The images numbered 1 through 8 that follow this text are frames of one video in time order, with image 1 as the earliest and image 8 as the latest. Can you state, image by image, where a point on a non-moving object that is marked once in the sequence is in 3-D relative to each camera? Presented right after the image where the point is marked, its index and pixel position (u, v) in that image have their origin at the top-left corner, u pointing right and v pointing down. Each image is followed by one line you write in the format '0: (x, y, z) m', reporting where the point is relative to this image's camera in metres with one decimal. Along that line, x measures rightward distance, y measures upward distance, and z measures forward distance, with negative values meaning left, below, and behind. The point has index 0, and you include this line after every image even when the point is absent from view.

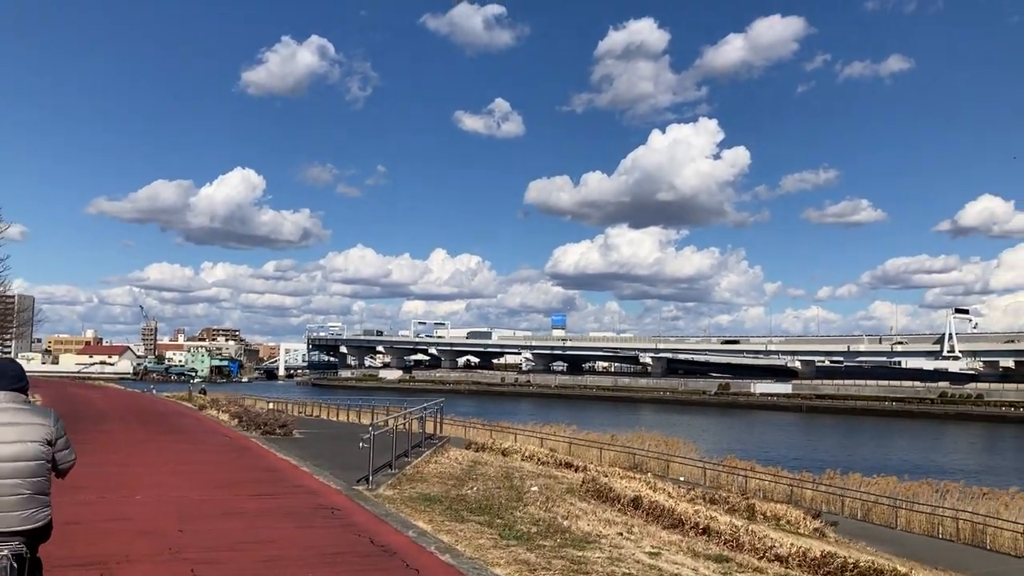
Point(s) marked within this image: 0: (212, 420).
0: (-5.3, -2.3, +16.4) m
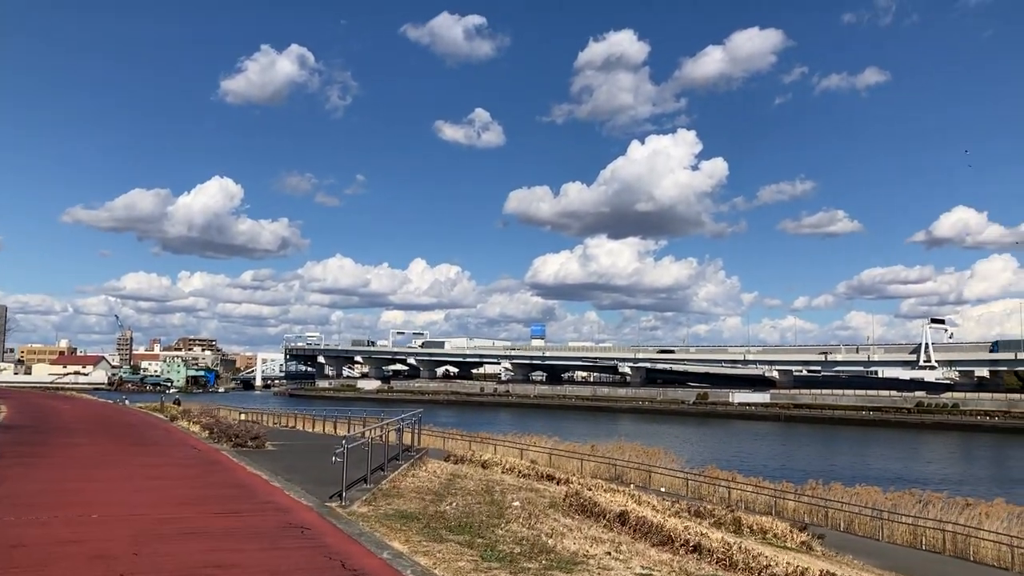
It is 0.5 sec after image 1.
0: (-5.6, -2.5, +15.9) m
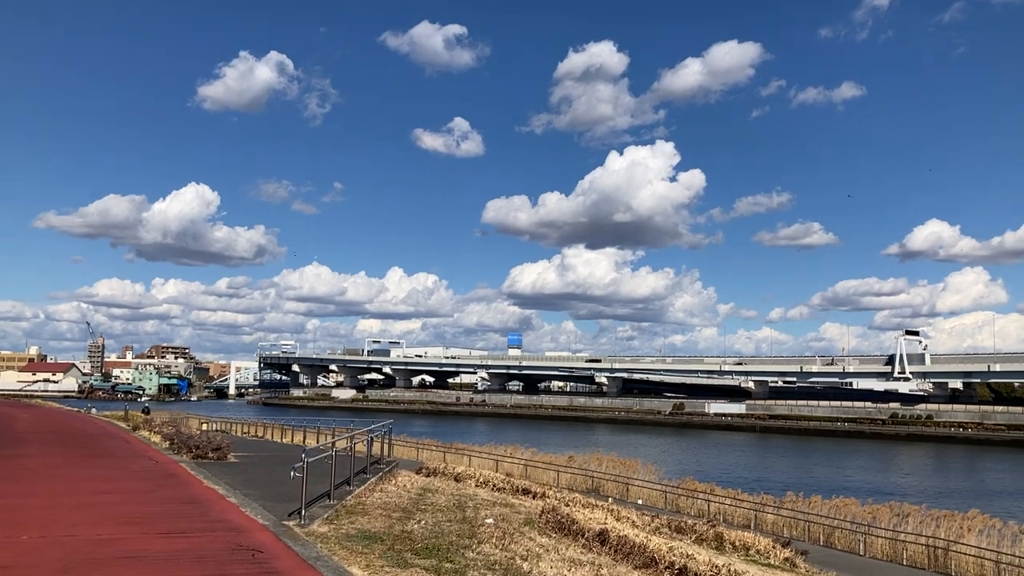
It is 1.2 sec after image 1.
0: (-6.1, -2.5, +15.3) m
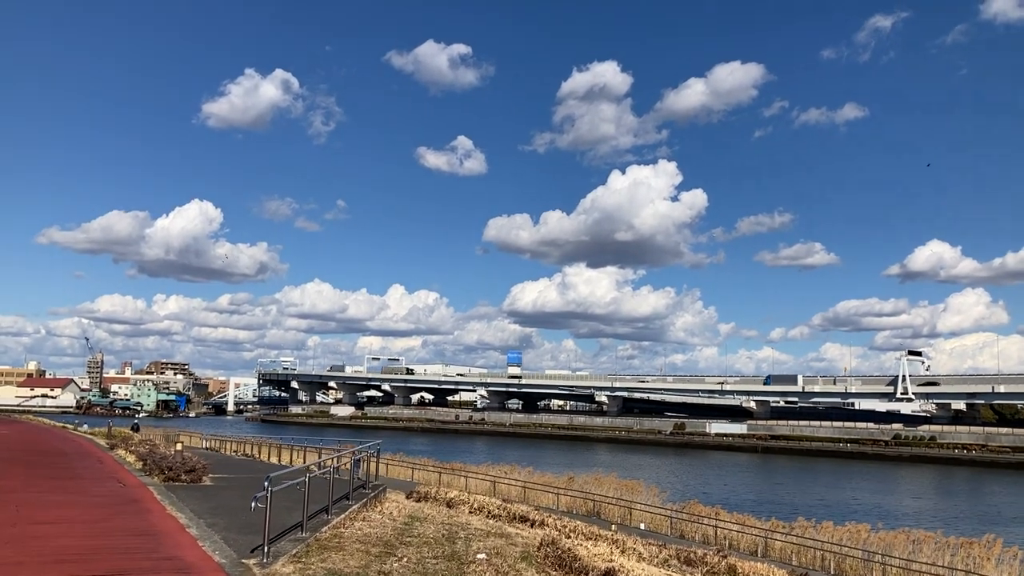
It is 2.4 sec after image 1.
0: (-6.1, -2.7, +14.4) m
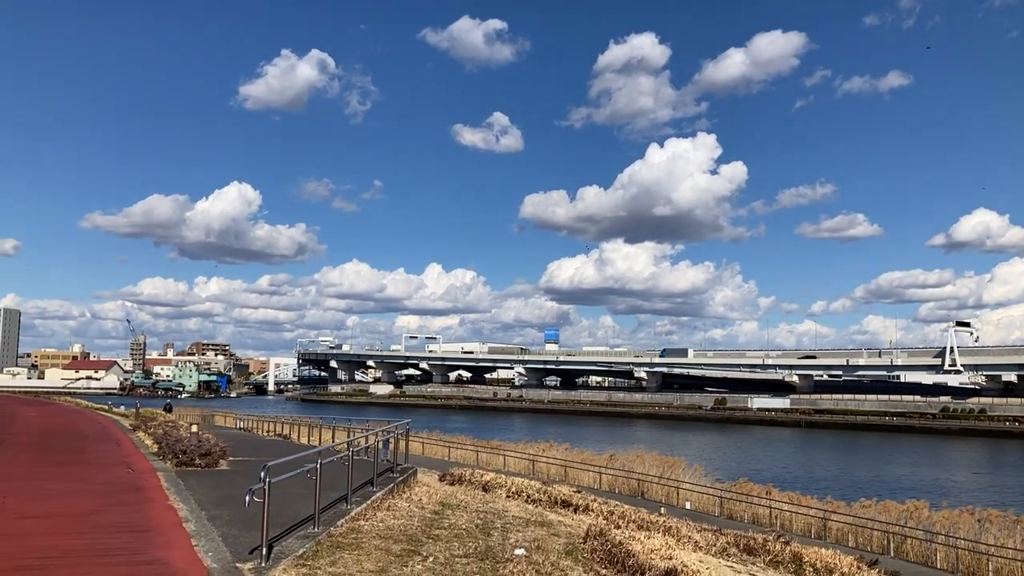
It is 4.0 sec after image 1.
0: (-5.5, -2.3, +13.7) m
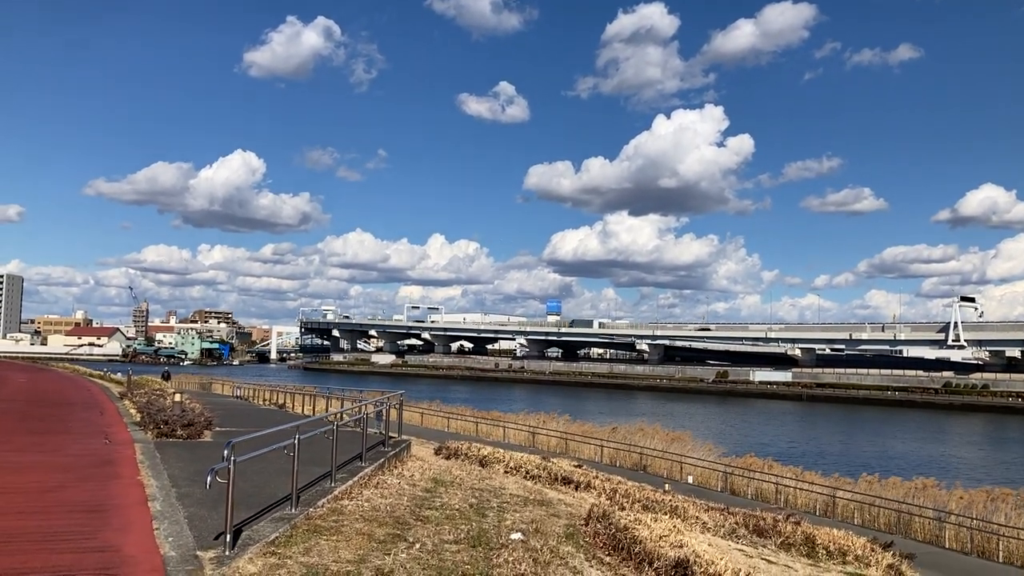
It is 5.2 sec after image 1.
0: (-5.5, -1.8, +13.2) m
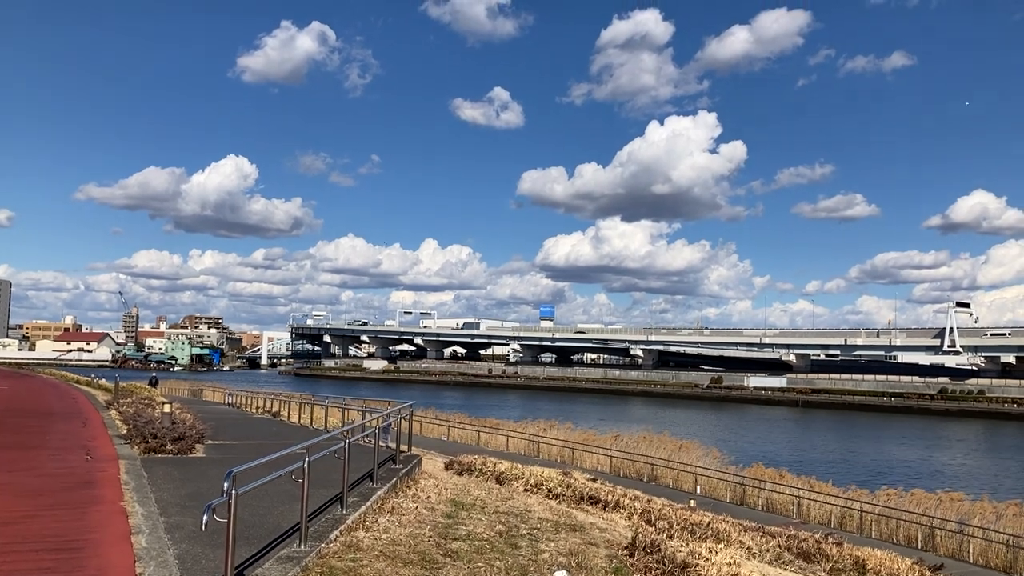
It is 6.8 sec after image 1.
0: (-5.3, -1.8, +12.3) m
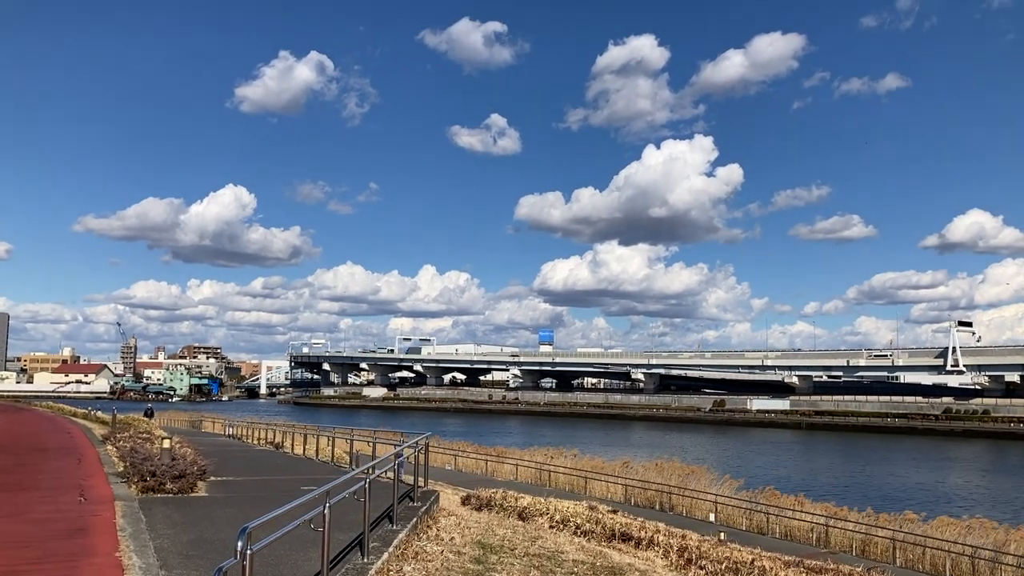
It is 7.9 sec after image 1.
0: (-5.1, -2.2, +11.6) m
